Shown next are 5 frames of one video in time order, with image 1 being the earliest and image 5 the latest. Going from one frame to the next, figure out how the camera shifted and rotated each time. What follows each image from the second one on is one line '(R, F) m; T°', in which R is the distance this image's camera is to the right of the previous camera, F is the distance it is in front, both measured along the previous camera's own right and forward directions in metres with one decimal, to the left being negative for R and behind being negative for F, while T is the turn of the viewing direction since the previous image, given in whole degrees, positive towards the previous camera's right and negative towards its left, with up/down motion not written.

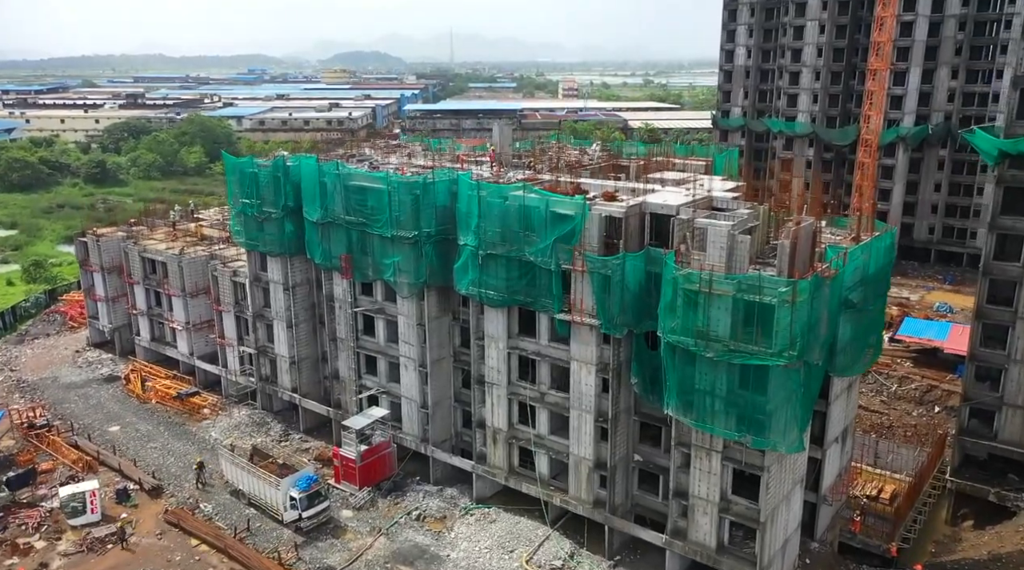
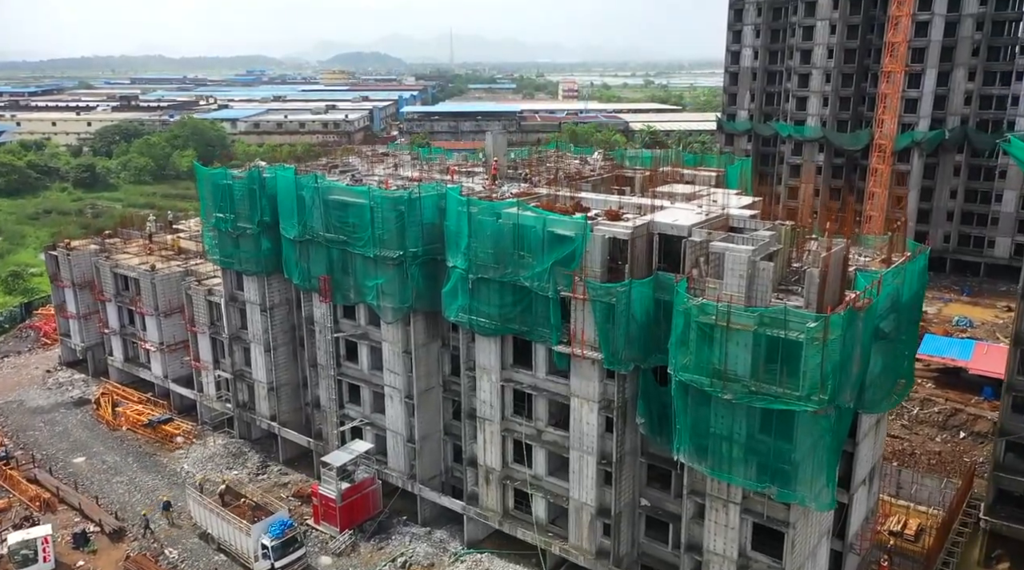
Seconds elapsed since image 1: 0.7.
(+0.3, +3.4) m; 0°
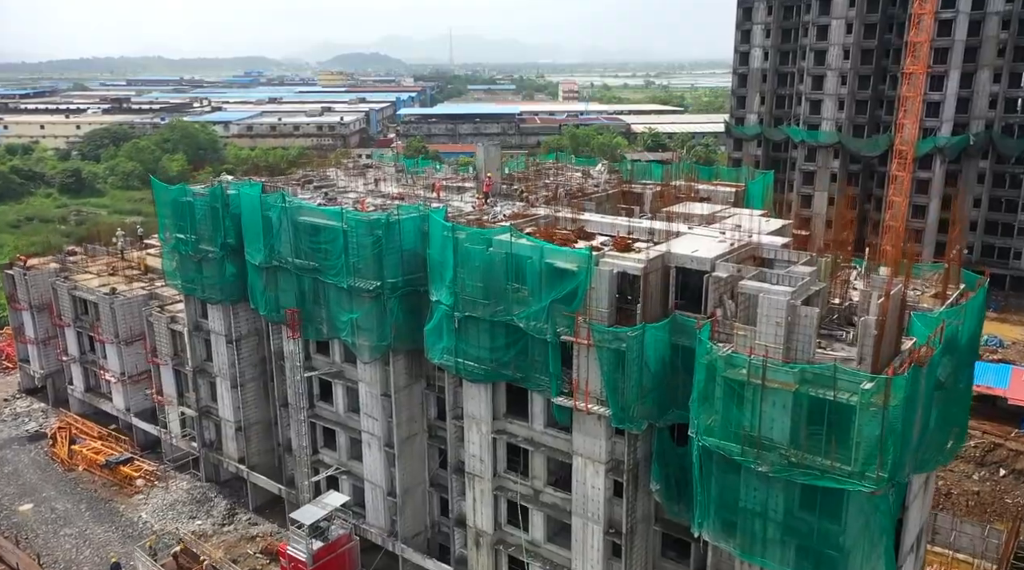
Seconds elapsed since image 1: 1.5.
(+0.3, +4.5) m; 0°
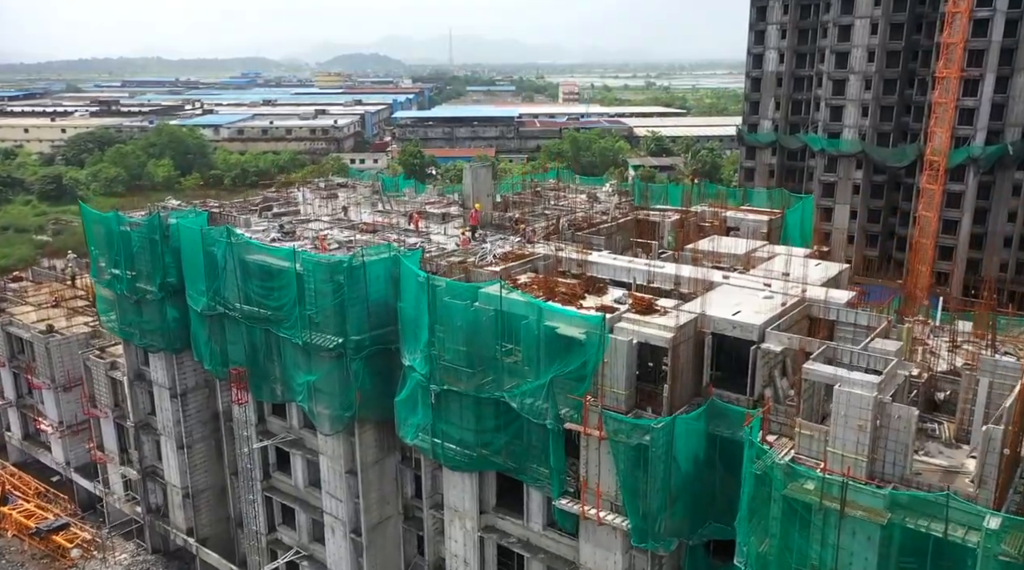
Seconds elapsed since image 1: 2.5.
(+0.2, +5.7) m; 0°
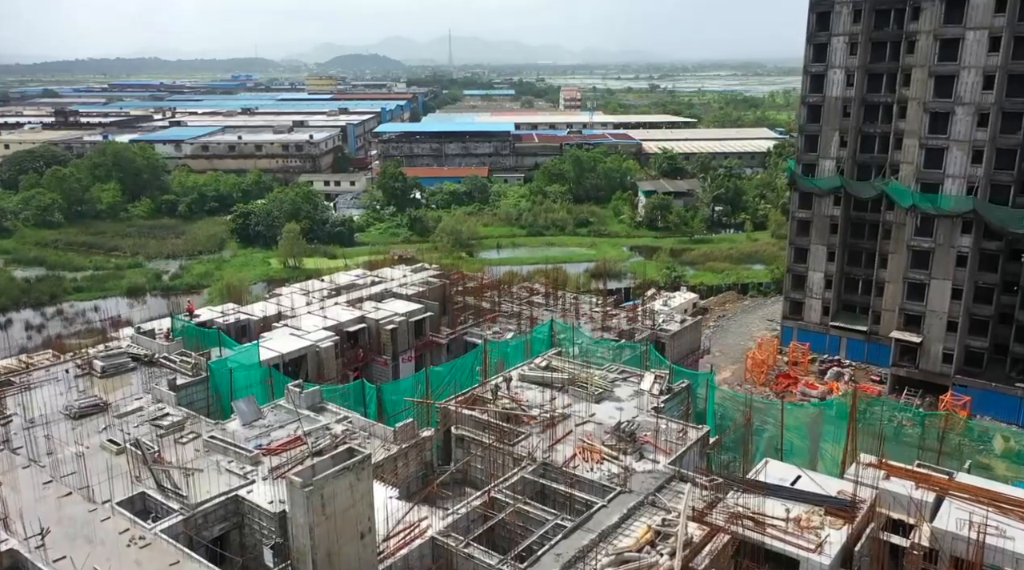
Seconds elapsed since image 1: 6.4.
(+1.2, +19.1) m; 0°
